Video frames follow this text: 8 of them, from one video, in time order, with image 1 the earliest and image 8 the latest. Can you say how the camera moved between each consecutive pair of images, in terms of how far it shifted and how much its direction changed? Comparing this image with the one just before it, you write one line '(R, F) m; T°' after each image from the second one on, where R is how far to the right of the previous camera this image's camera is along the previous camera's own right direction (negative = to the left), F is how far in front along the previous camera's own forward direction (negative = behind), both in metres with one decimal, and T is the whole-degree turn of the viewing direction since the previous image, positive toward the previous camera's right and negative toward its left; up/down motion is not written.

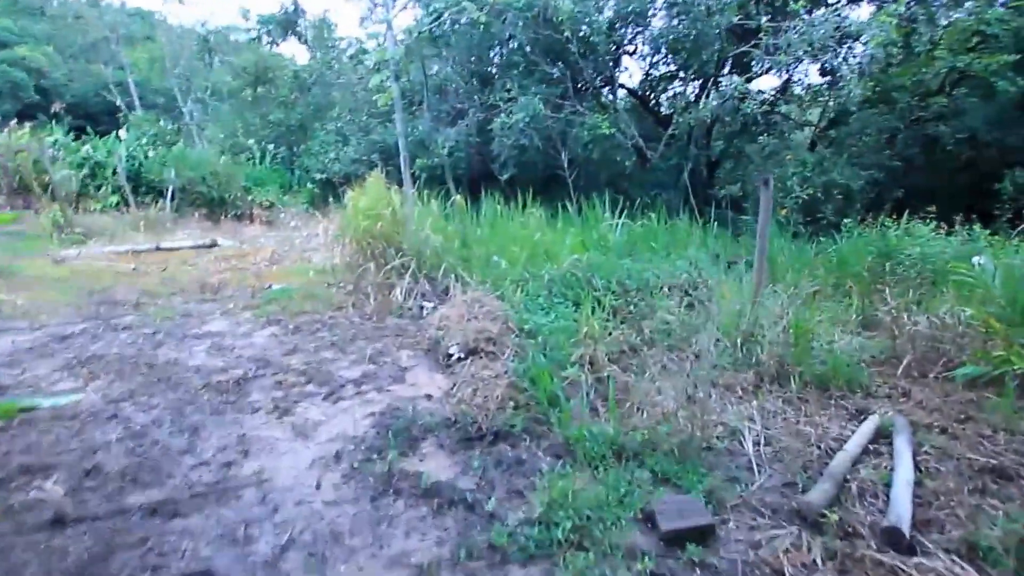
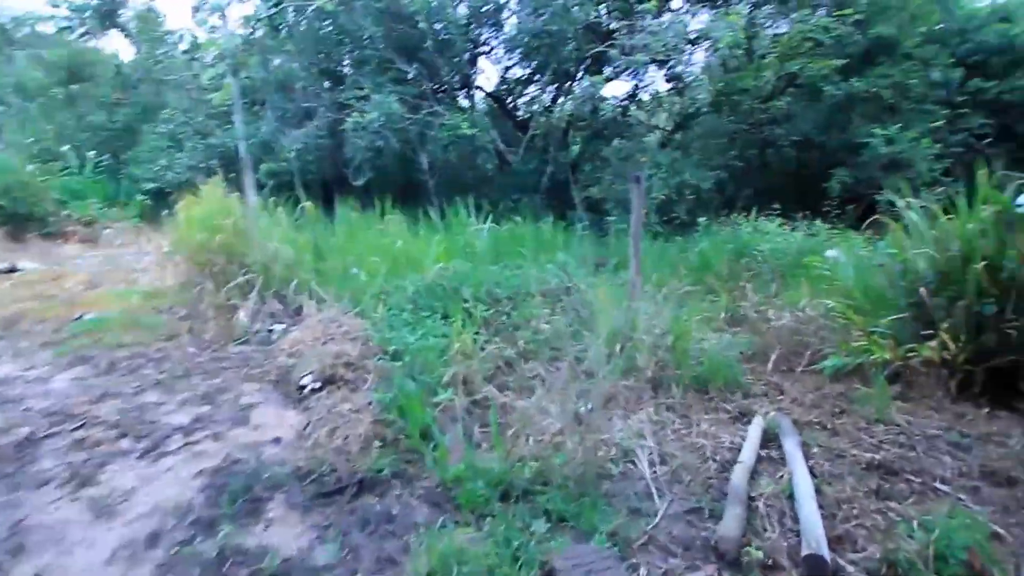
(0.0, +0.3) m; +12°
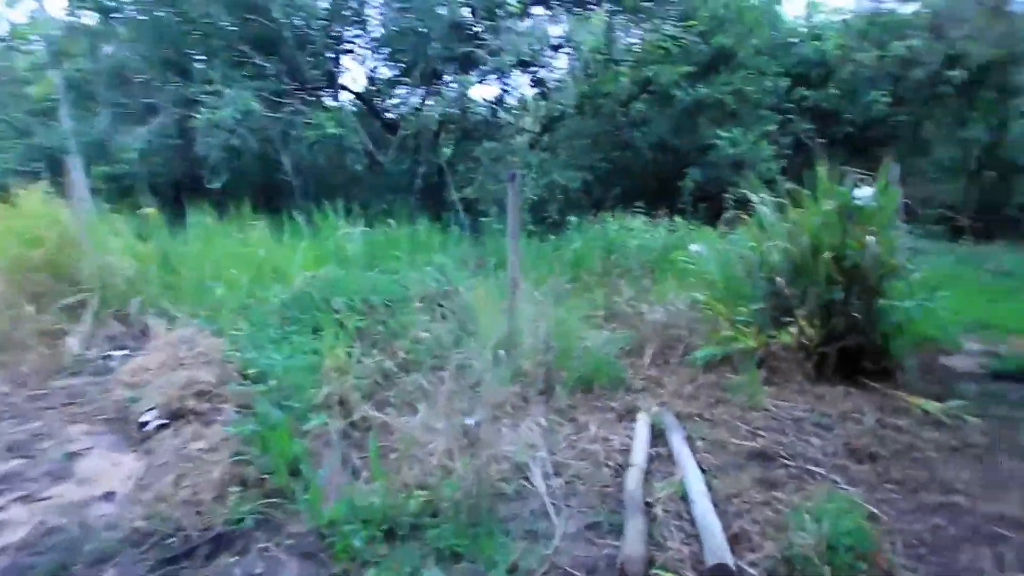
(0.0, +0.2) m; +11°
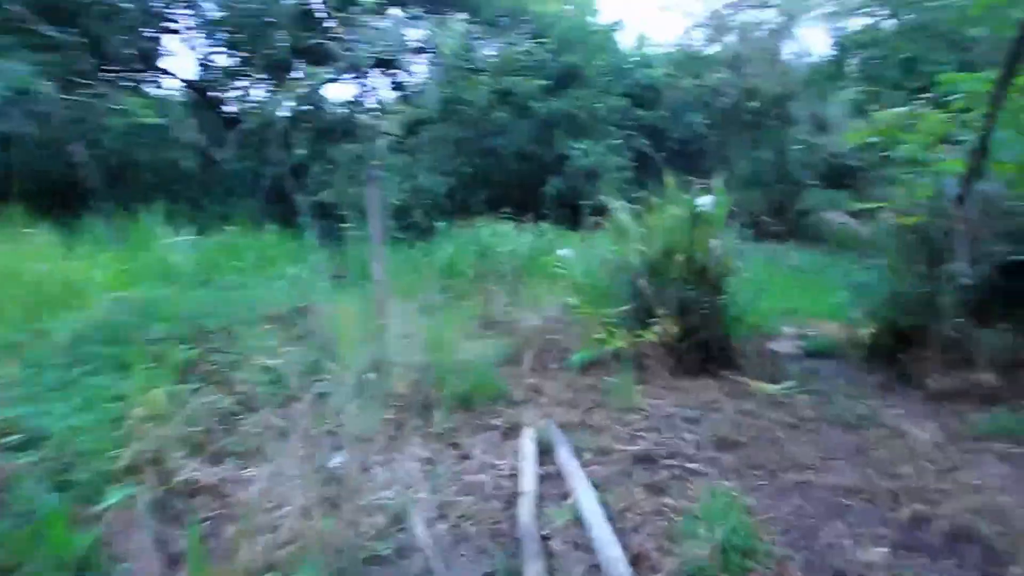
(0.0, +0.3) m; +12°
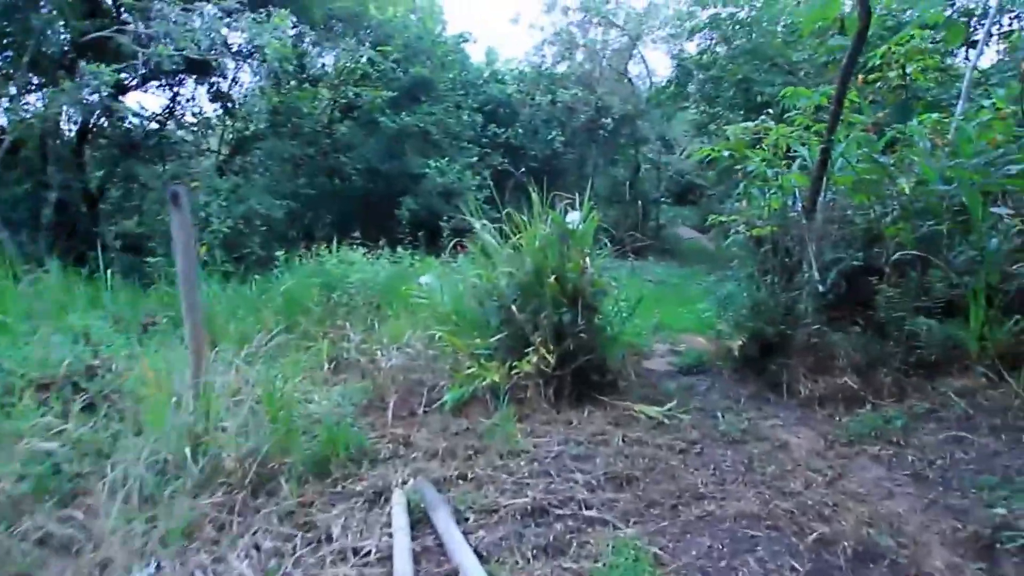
(0.0, +0.4) m; +12°
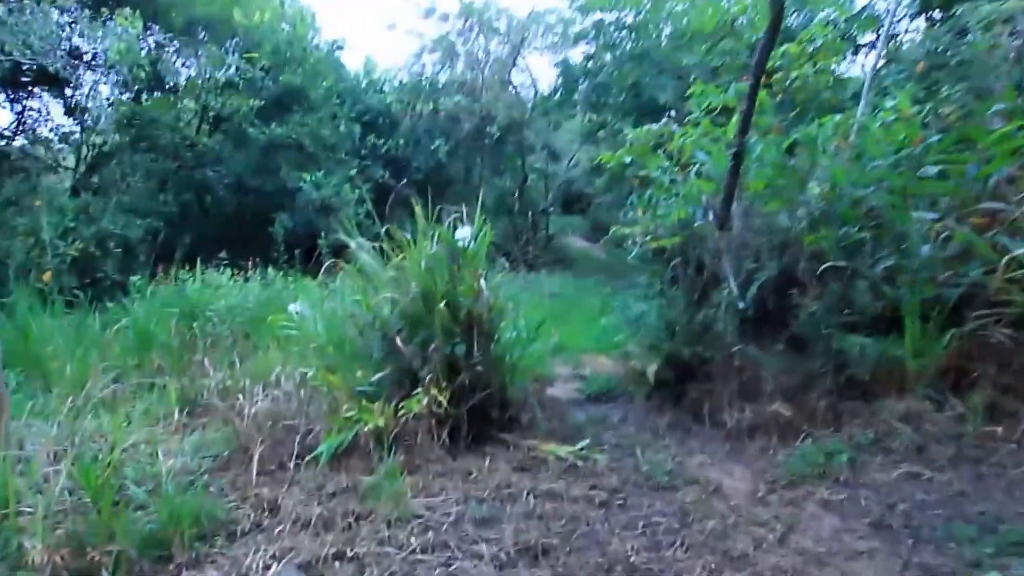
(+0.1, +0.5) m; +9°
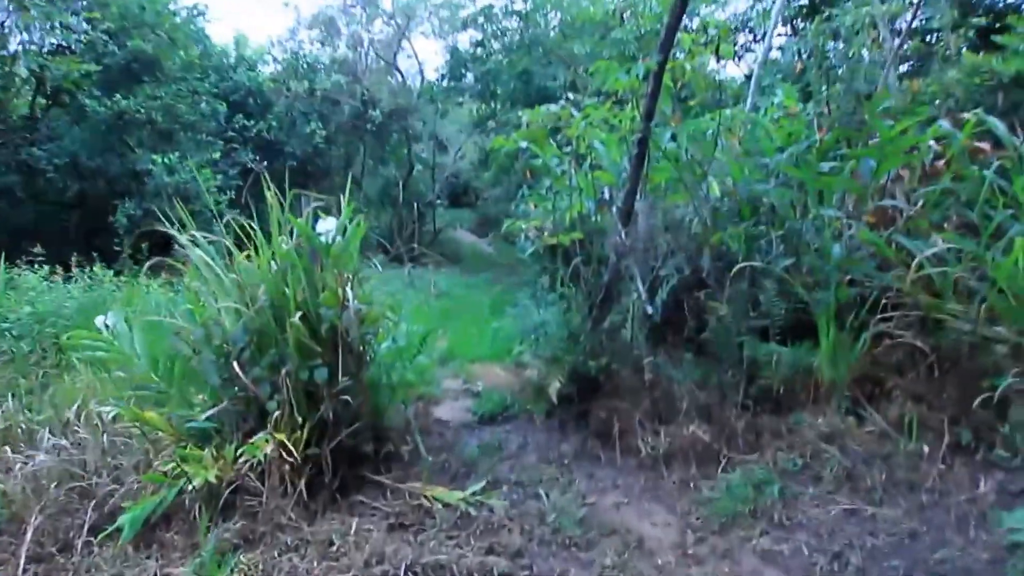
(0.0, +0.5) m; +10°
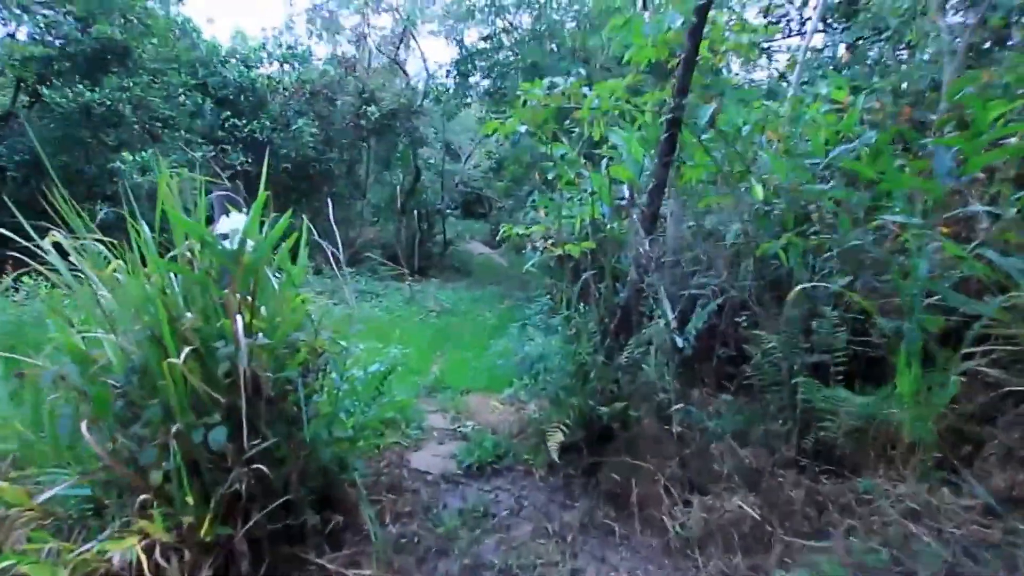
(+0.1, +0.6) m; -1°
